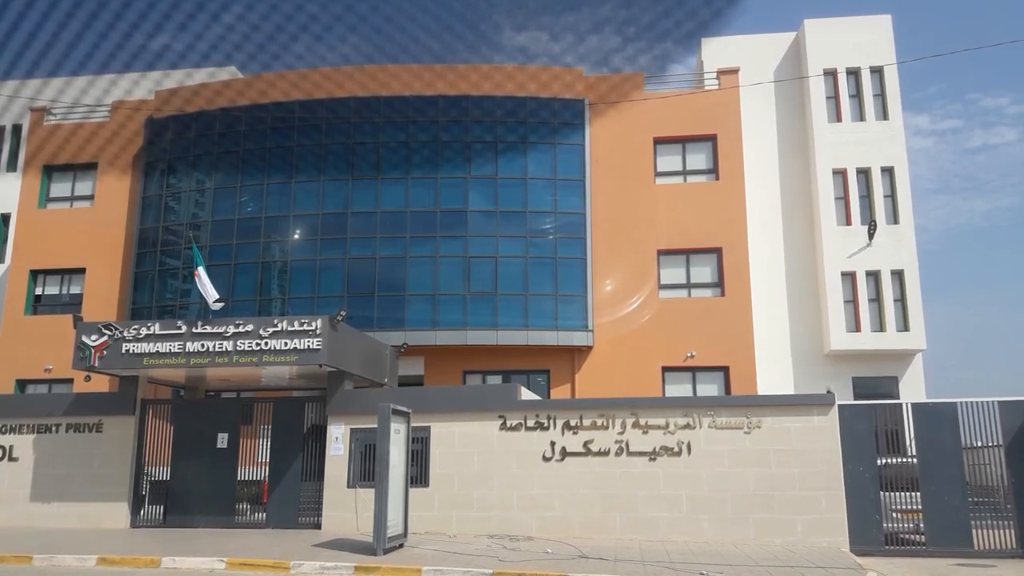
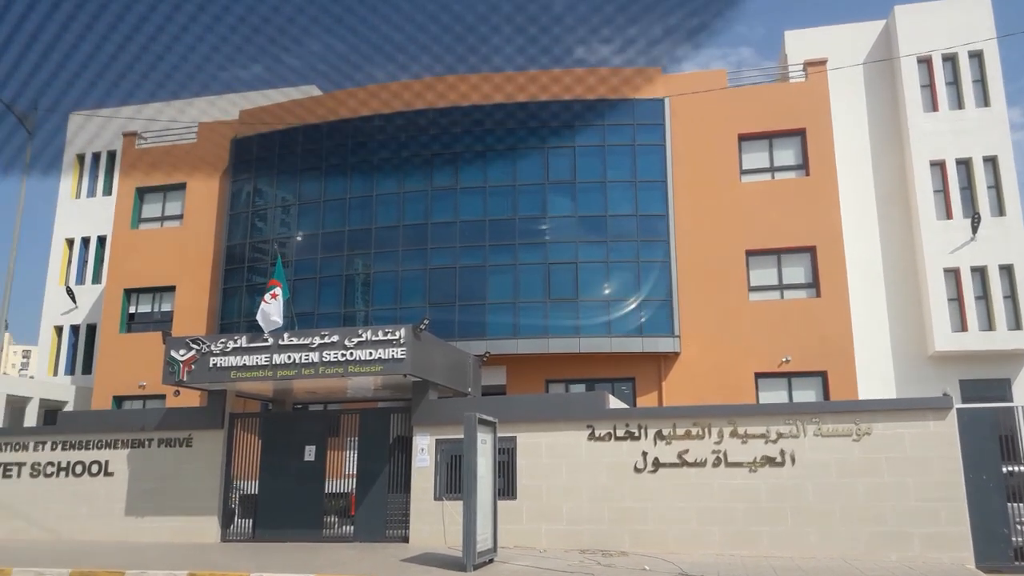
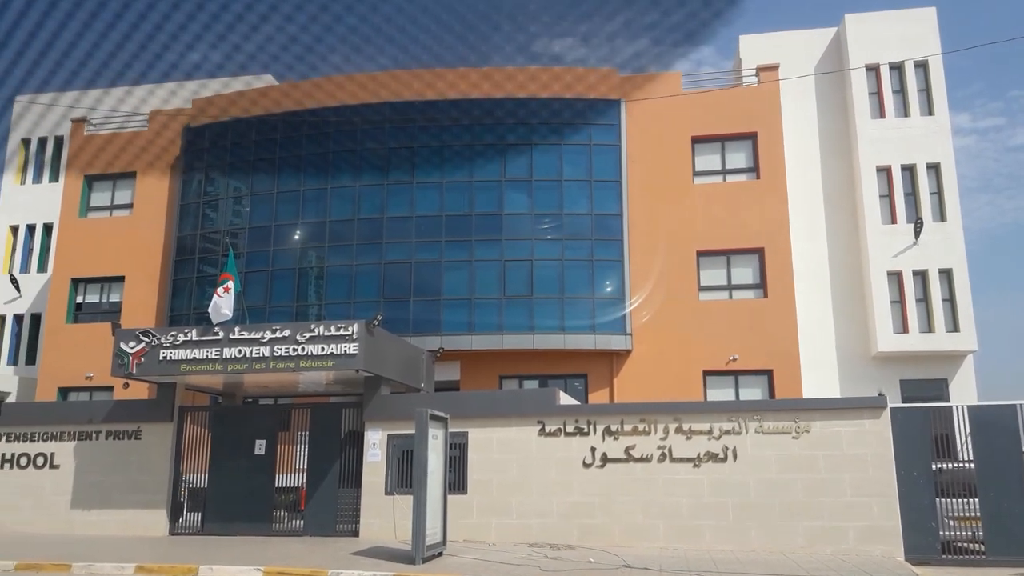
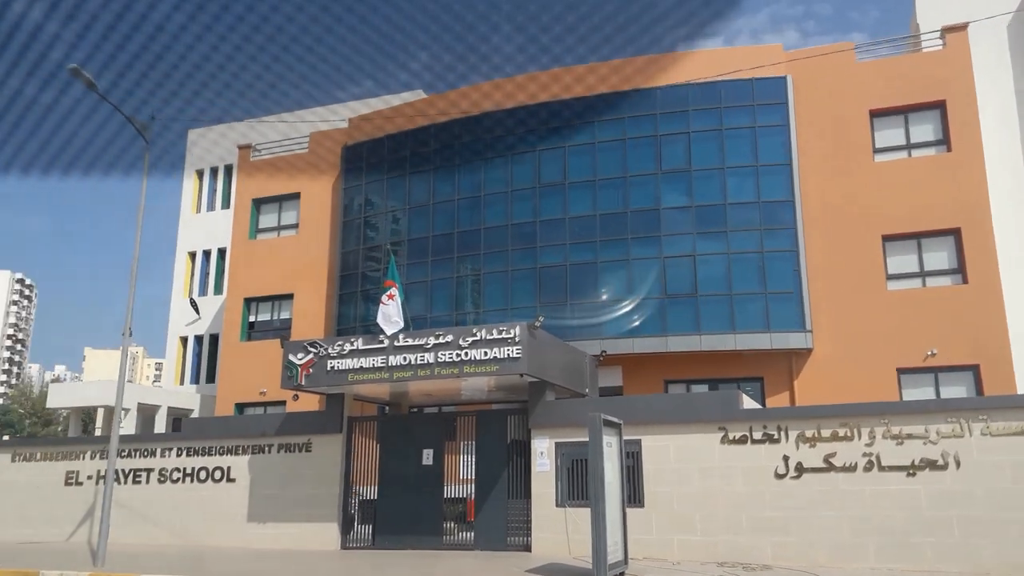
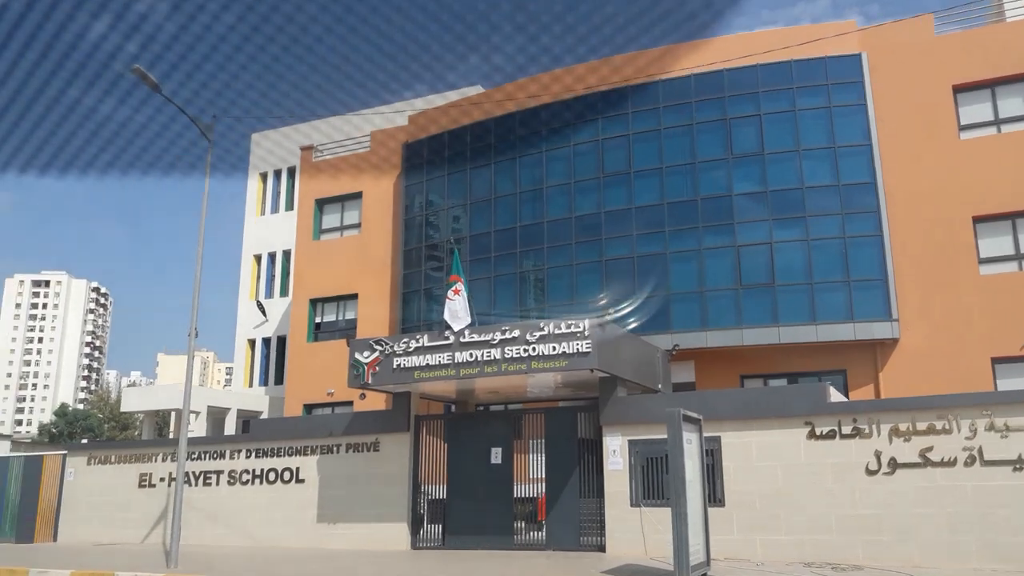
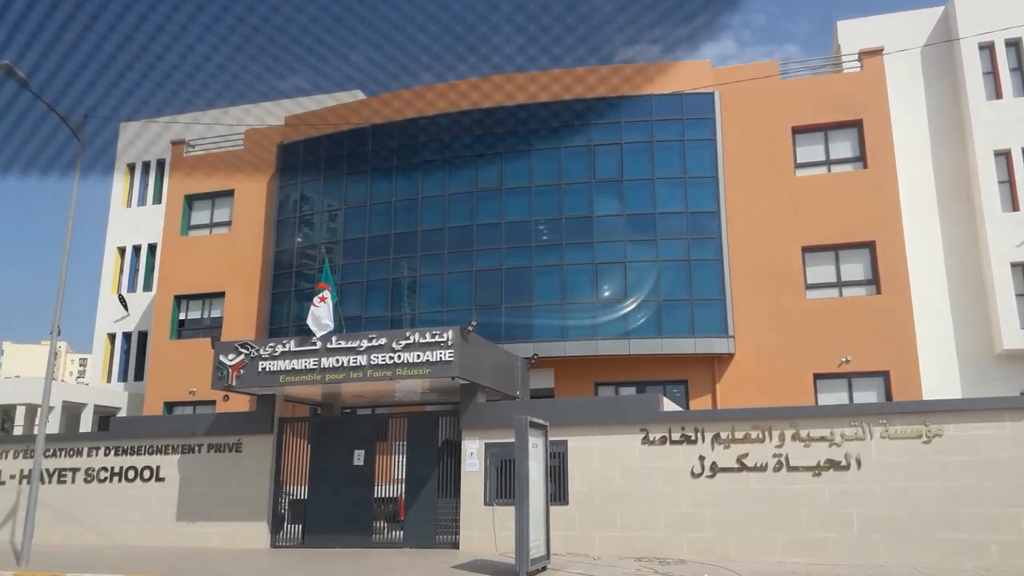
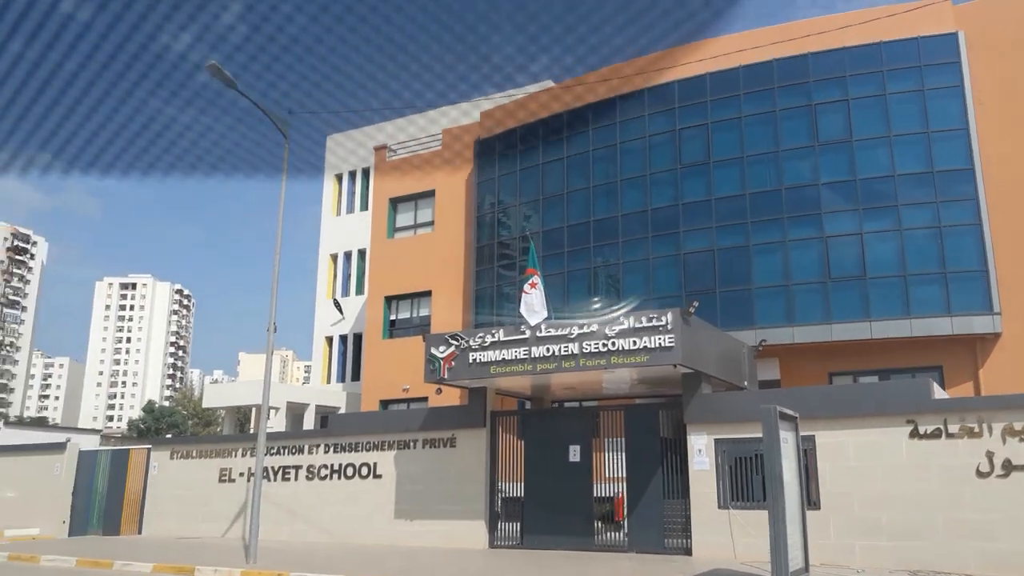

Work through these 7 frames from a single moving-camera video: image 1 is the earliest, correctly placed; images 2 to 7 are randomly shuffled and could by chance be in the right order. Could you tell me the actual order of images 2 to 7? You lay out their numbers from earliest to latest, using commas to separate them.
3, 2, 6, 4, 5, 7
